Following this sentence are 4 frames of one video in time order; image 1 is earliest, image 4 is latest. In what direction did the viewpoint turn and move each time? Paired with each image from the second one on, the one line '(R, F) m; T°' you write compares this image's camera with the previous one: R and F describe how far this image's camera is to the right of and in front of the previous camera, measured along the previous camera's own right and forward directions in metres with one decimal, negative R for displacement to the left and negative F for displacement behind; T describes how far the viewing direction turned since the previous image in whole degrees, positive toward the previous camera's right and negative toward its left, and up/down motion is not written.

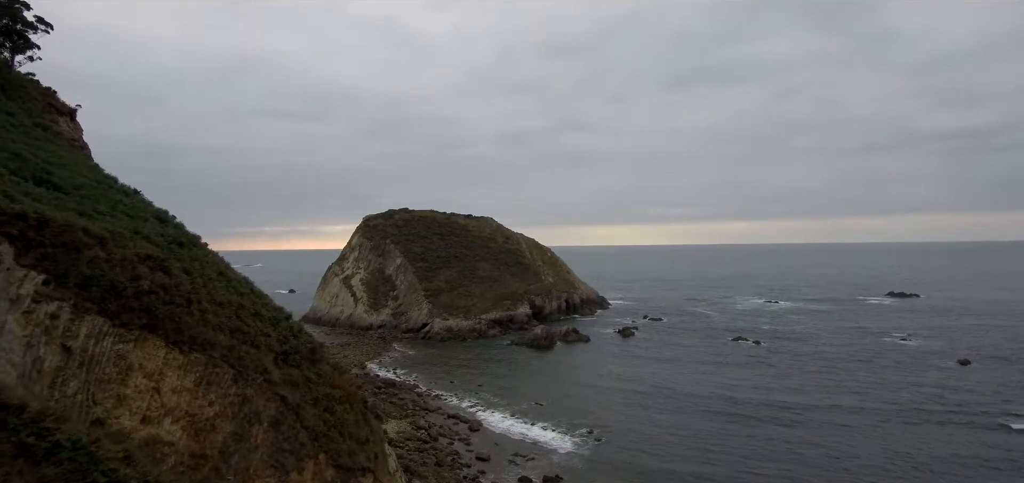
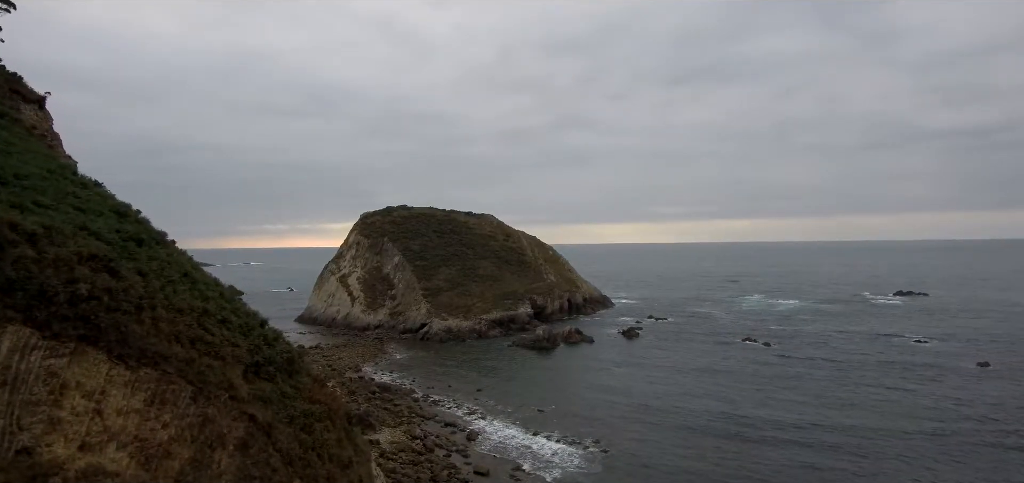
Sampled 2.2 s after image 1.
(0.0, +1.6) m; 0°
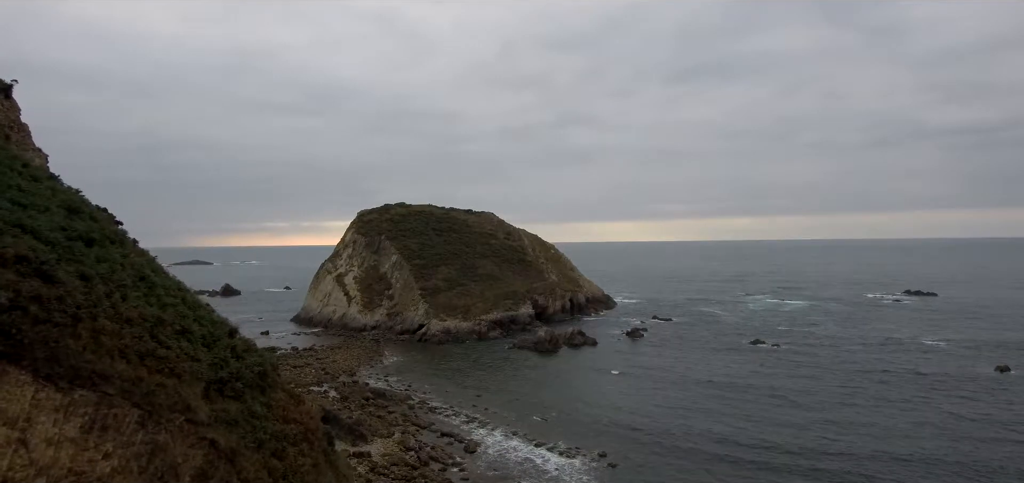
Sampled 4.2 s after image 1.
(0.0, +1.4) m; 0°
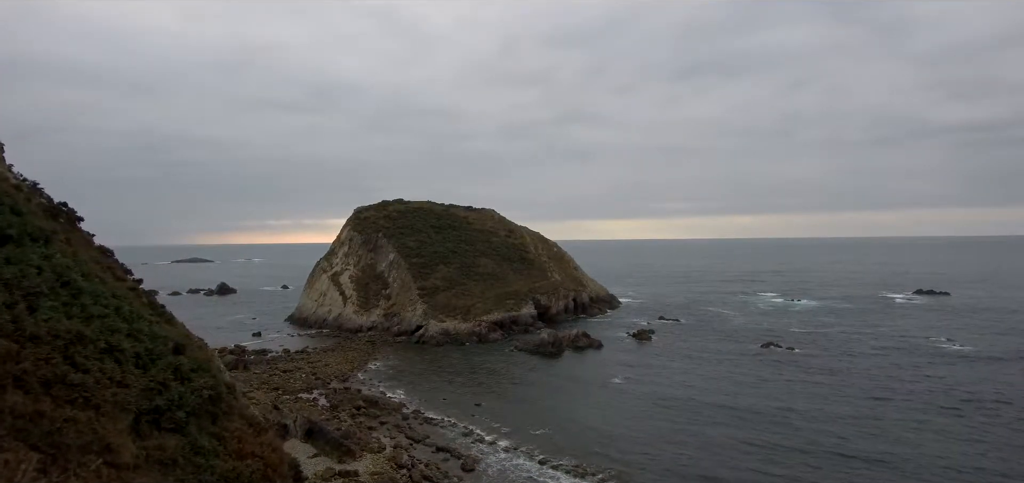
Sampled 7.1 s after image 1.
(0.0, +1.9) m; 0°
